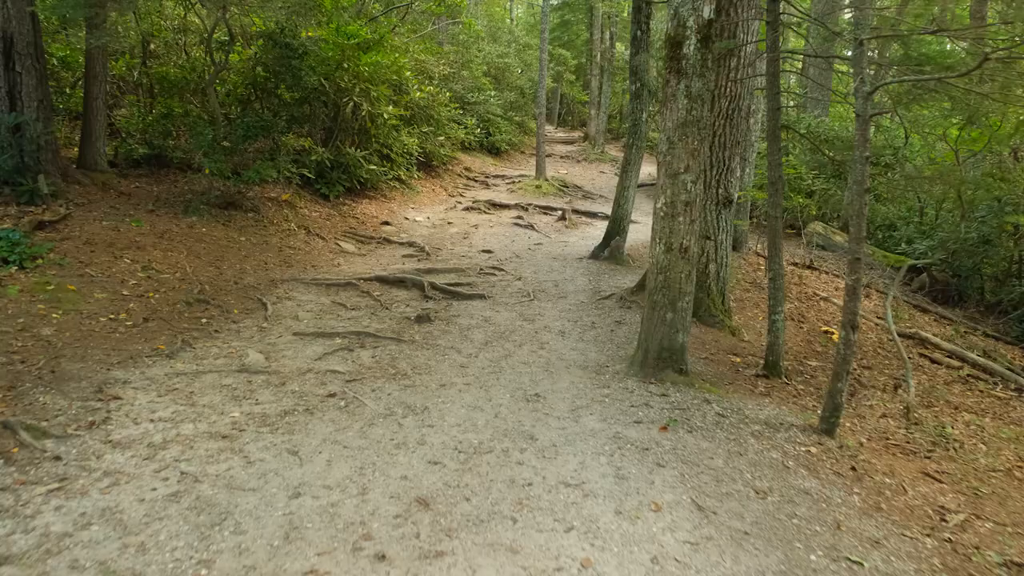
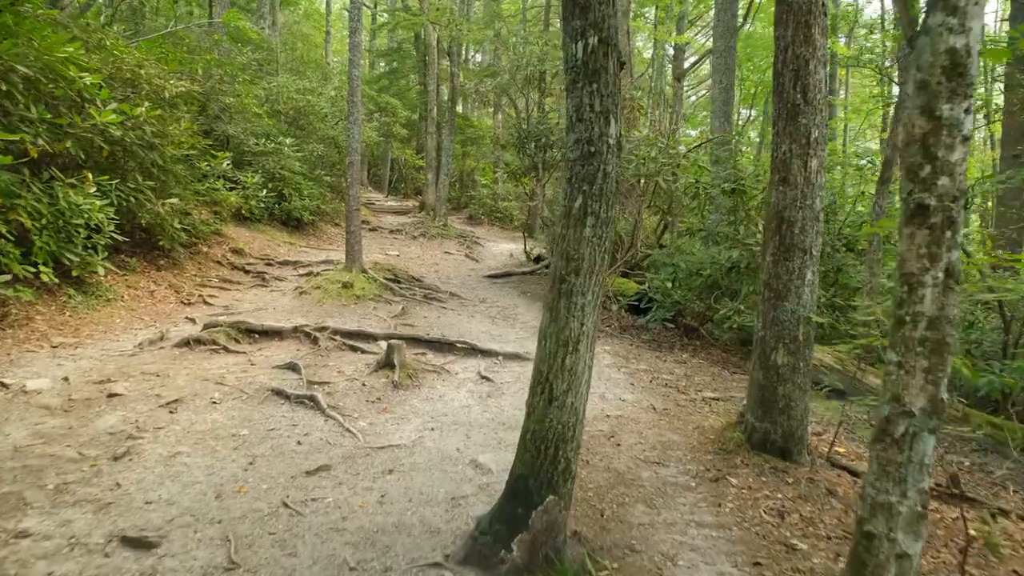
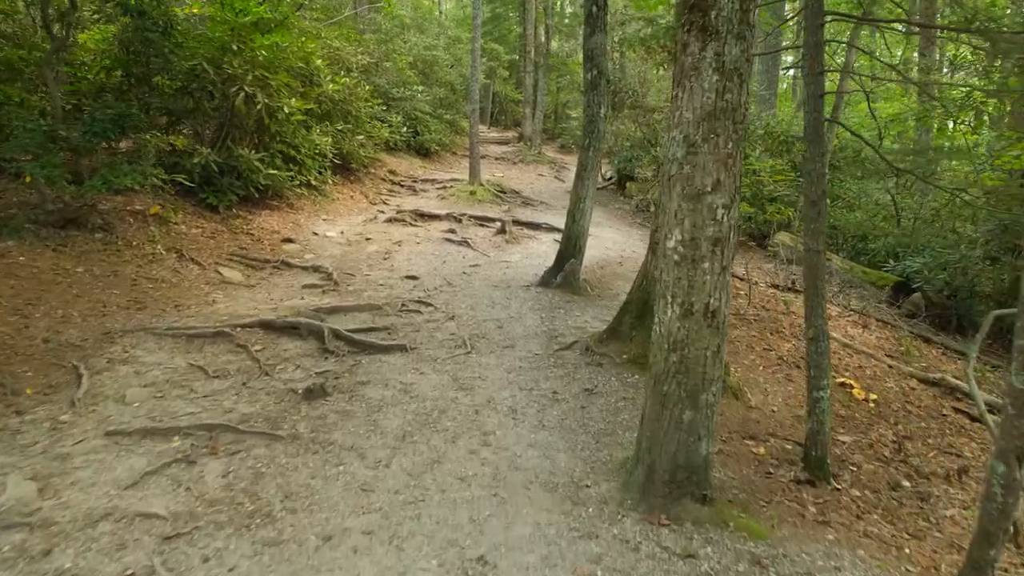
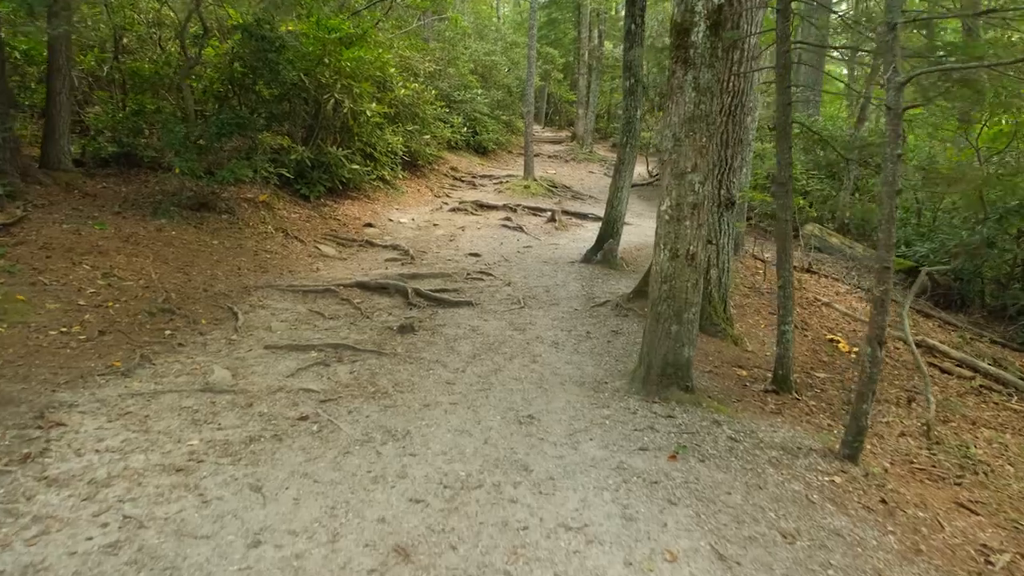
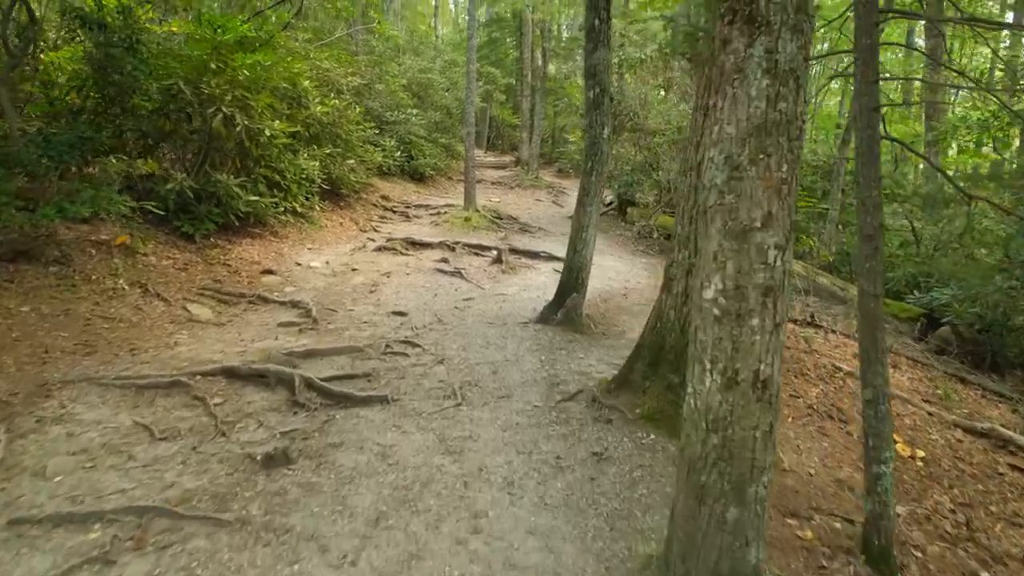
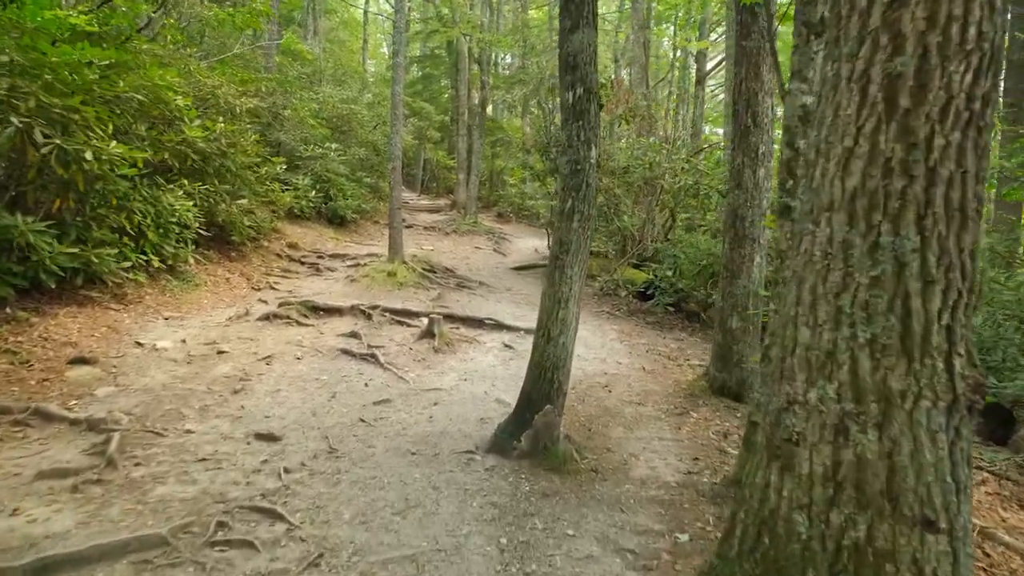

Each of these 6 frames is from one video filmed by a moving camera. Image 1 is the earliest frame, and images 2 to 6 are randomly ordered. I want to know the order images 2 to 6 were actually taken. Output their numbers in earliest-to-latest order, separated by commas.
4, 3, 5, 6, 2
